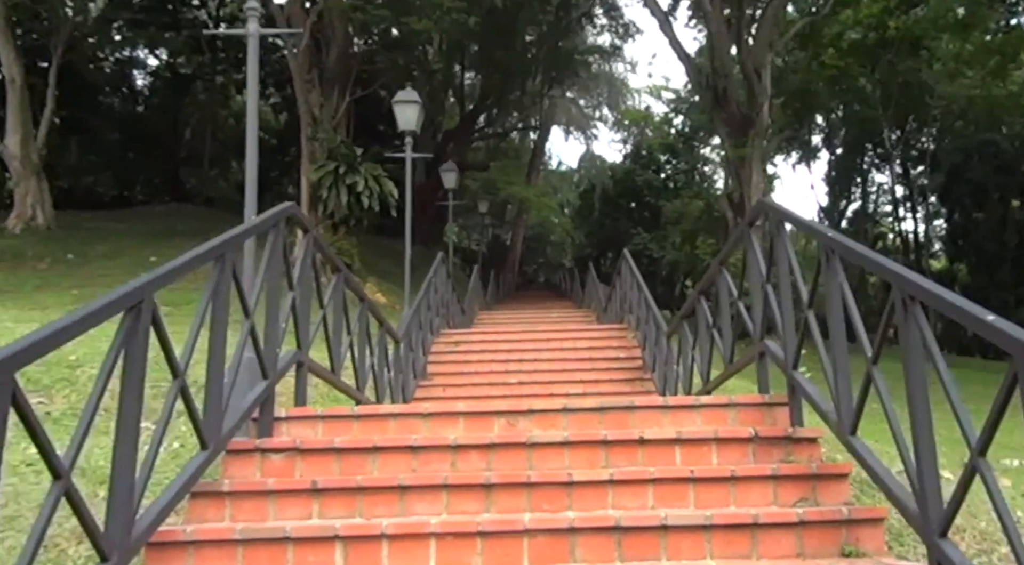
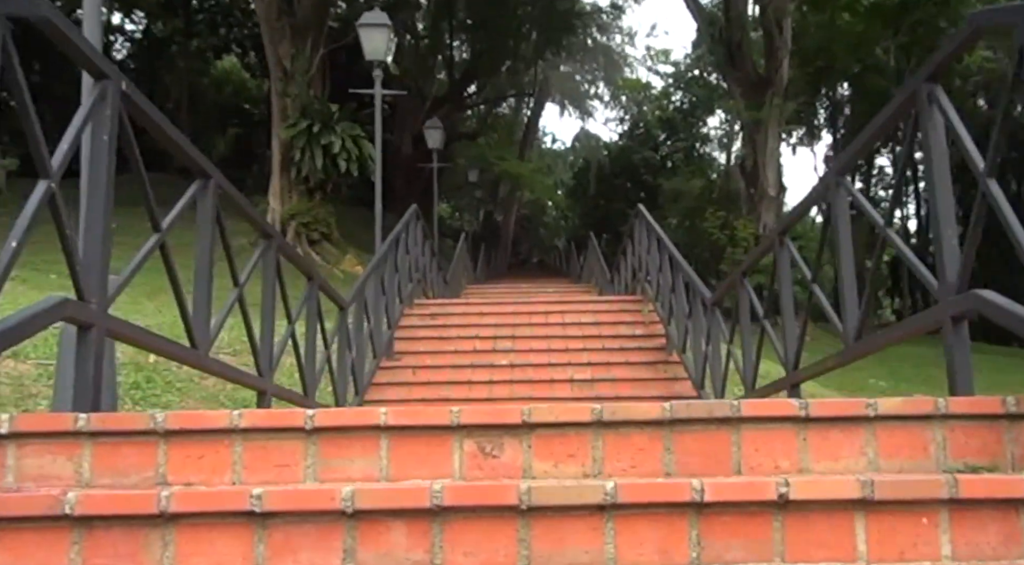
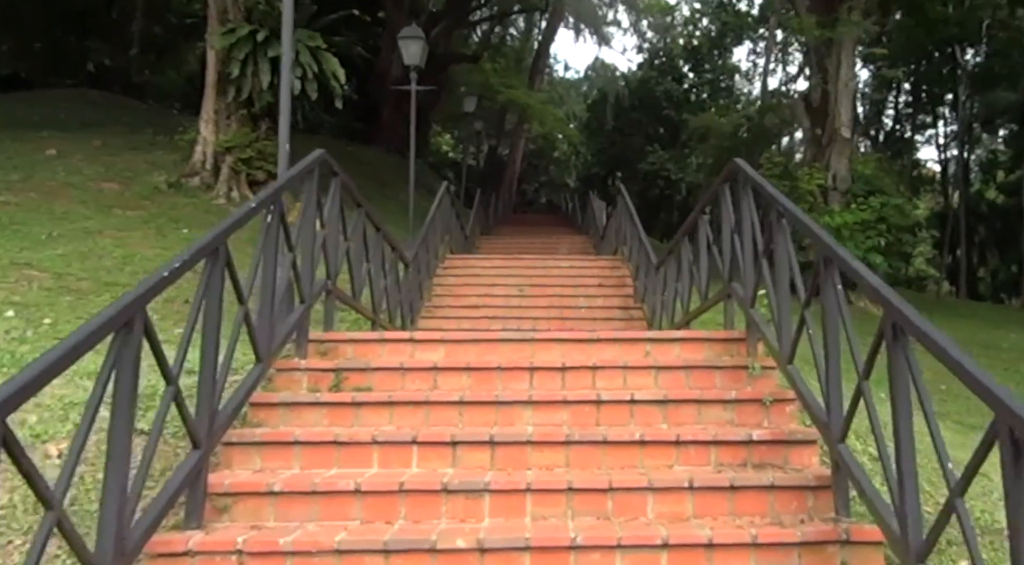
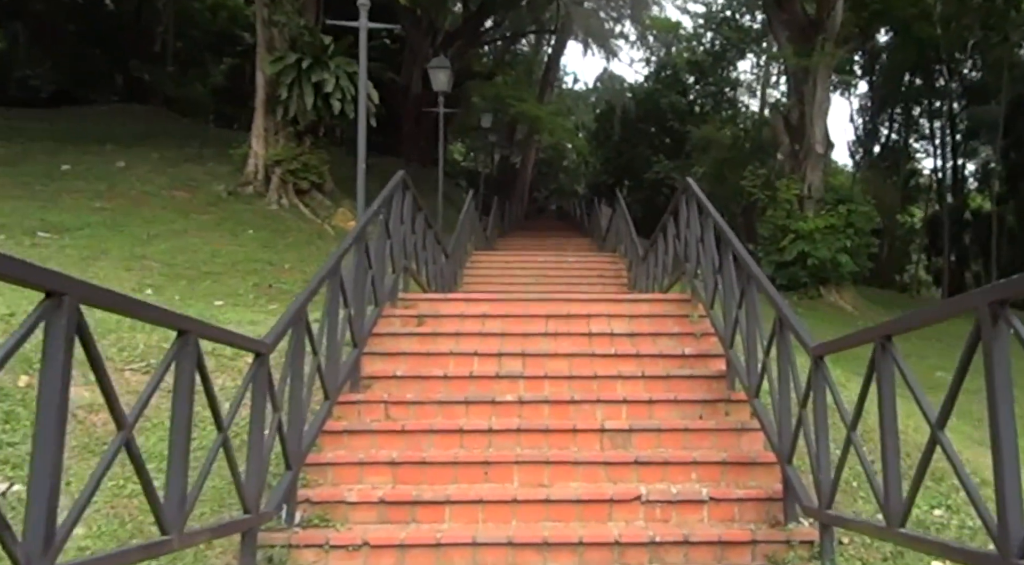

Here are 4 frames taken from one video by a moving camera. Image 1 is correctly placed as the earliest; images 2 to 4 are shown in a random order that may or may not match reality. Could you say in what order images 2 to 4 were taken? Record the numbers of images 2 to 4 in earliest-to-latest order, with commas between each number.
2, 4, 3
